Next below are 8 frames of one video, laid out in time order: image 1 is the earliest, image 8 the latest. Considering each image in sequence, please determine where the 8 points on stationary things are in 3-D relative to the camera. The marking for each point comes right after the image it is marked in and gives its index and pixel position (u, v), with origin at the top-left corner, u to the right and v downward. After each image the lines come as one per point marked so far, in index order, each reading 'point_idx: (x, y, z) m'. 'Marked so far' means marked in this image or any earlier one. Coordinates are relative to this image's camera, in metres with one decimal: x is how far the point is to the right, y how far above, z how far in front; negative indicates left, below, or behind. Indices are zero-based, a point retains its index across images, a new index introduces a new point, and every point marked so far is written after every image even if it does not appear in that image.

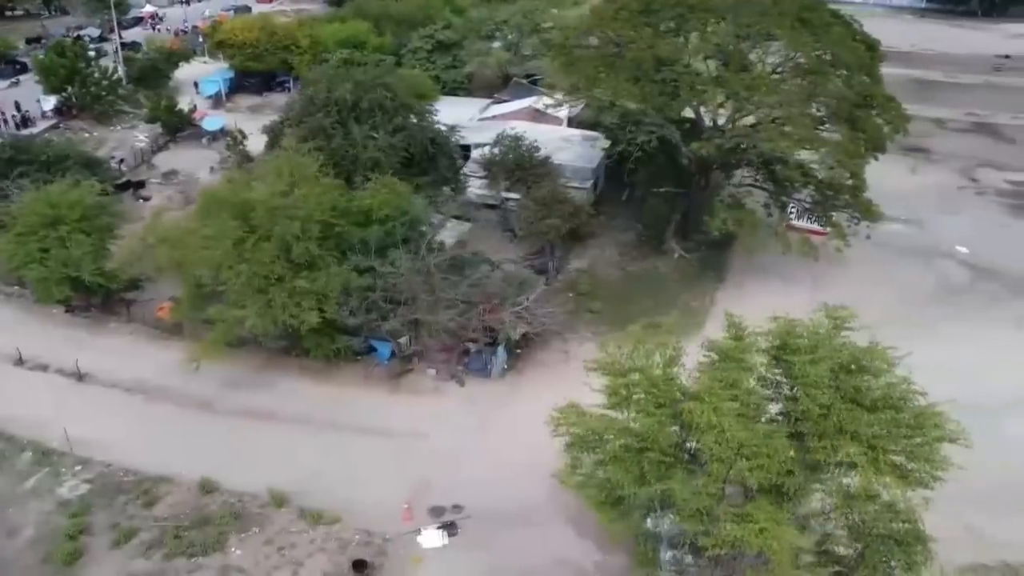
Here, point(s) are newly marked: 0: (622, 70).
0: (+2.0, +4.1, +19.6) m
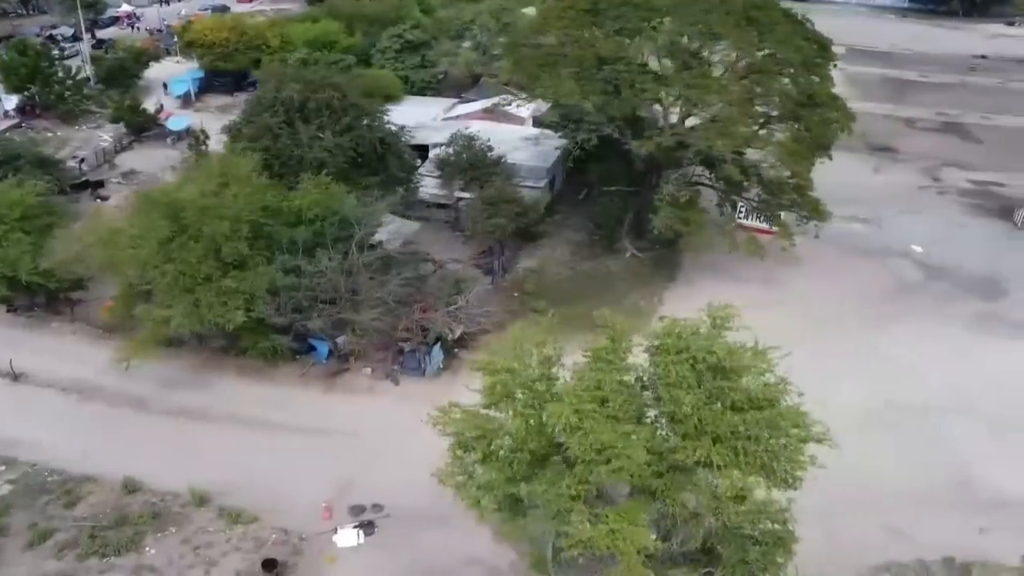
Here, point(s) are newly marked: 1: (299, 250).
0: (+1.0, +4.1, +19.6) m
1: (-3.3, +0.6, +15.8) m
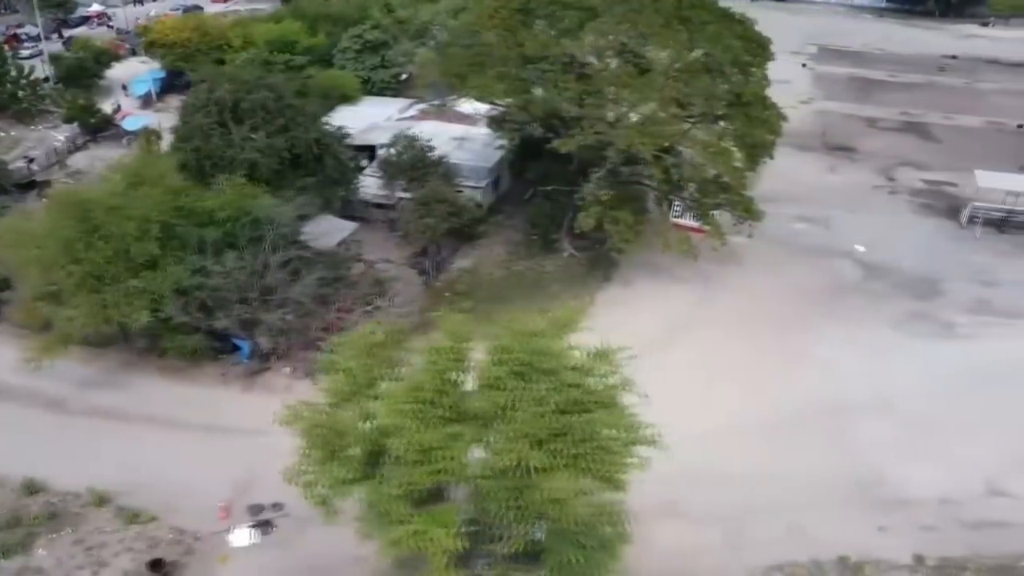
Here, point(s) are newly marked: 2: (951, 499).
0: (-0.4, +4.1, +19.6) m
1: (-4.6, +0.6, +15.8) m
2: (+6.2, -3.0, +14.7) m
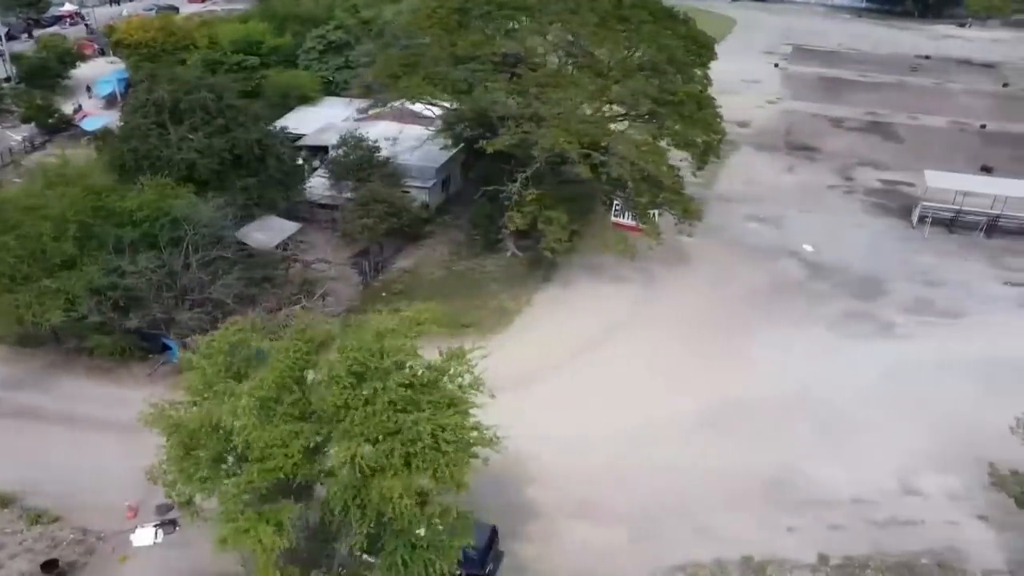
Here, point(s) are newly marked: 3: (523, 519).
0: (-1.7, +4.1, +19.6) m
1: (-5.8, +0.6, +15.8) m
2: (+5.0, -3.0, +14.7) m
3: (+0.1, -3.1, +14.1) m
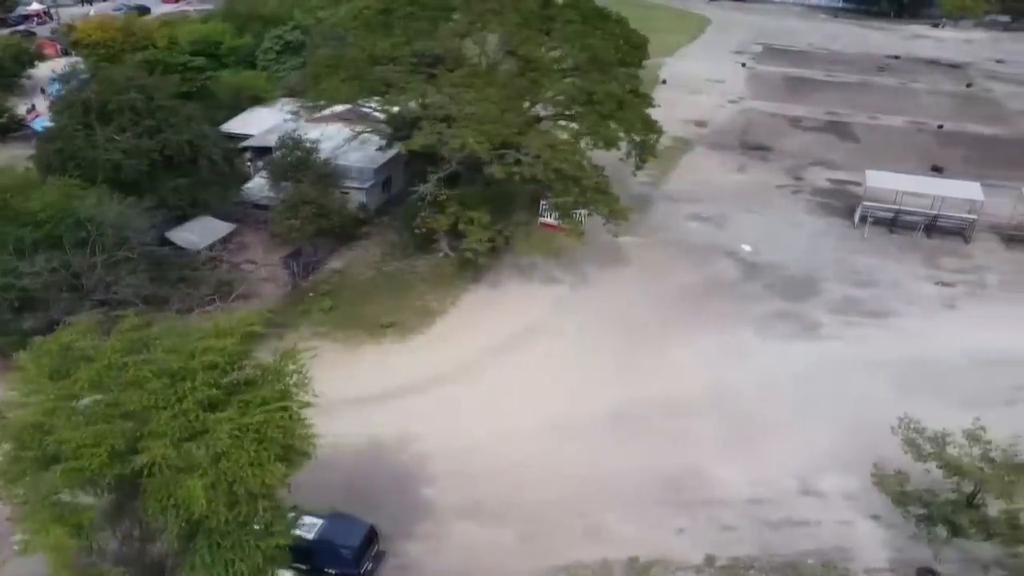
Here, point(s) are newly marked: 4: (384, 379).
0: (-3.2, +4.1, +19.6) m
1: (-7.3, +0.6, +15.7) m
2: (+3.5, -3.0, +14.7) m
3: (-1.4, -3.1, +14.1) m
4: (-2.2, -1.5, +18.1) m
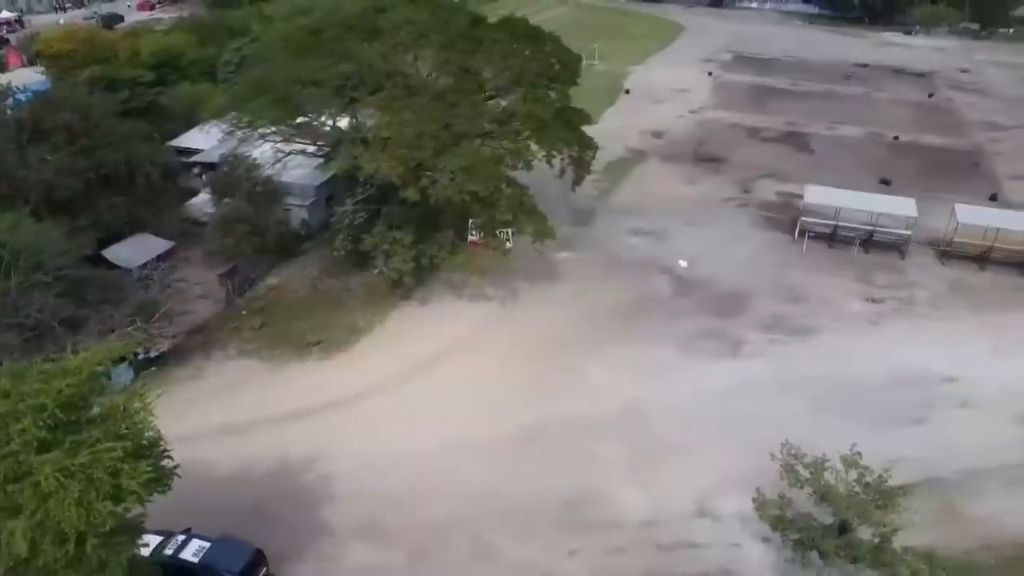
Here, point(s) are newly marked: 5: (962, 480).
0: (-4.6, +3.8, +19.9) m
1: (-8.8, +0.2, +16.0) m
2: (+2.1, -3.4, +15.0) m
3: (-2.8, -3.5, +14.4) m
4: (-3.7, -1.9, +18.4) m
5: (+7.0, -3.0, +16.2) m
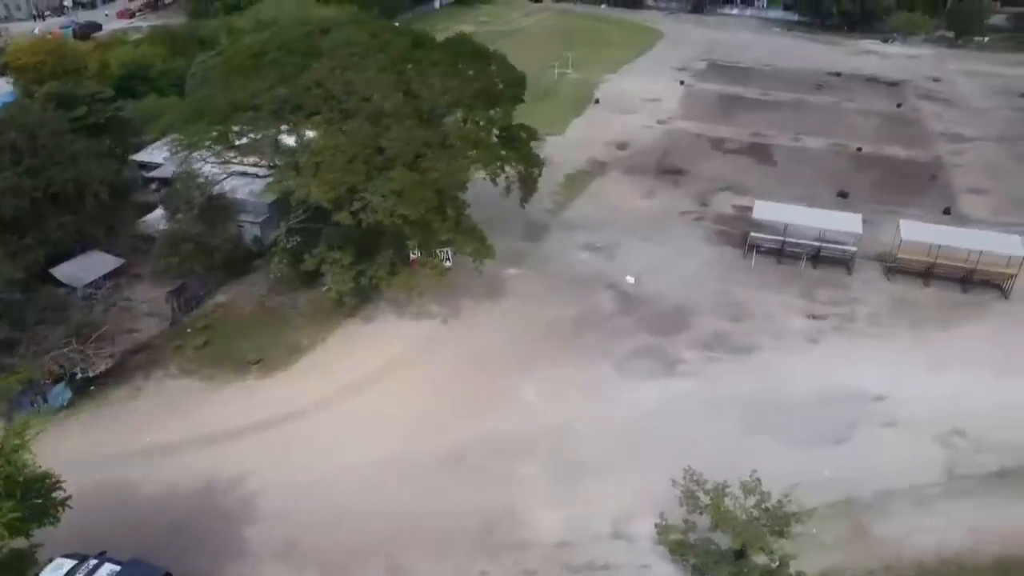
0: (-5.9, +3.4, +20.1) m
1: (-10.0, -0.2, +16.3) m
2: (+0.9, -3.7, +15.3) m
3: (-4.0, -3.9, +14.6) m
4: (-4.9, -2.3, +18.7) m
5: (+5.8, -3.4, +16.5) m
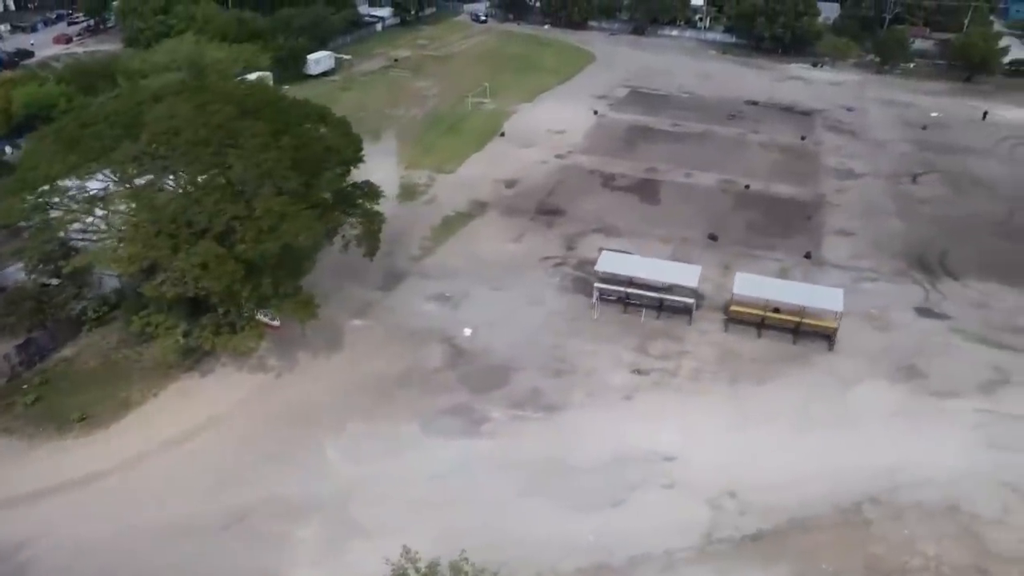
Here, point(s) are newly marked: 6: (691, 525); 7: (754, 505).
0: (-9.7, +2.1, +21.0) m
1: (-13.8, -1.5, +17.1) m
2: (-3.0, -5.0, +16.2) m
3: (-7.9, -5.2, +15.5) m
4: (-8.8, -3.6, +19.6) m
5: (+1.9, -4.7, +17.4) m
6: (+3.2, -4.3, +18.6) m
7: (+4.5, -4.0, +19.3) m
